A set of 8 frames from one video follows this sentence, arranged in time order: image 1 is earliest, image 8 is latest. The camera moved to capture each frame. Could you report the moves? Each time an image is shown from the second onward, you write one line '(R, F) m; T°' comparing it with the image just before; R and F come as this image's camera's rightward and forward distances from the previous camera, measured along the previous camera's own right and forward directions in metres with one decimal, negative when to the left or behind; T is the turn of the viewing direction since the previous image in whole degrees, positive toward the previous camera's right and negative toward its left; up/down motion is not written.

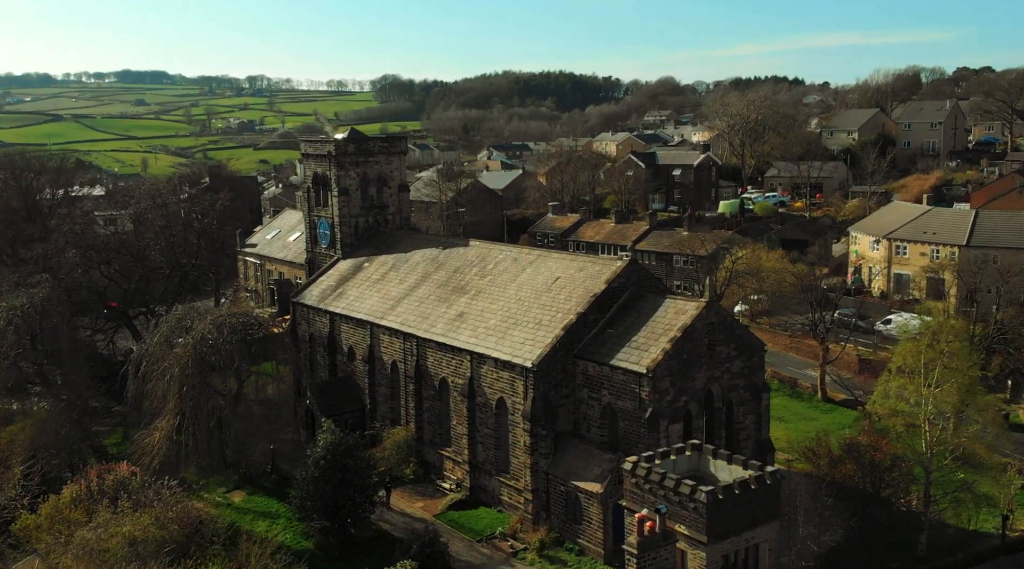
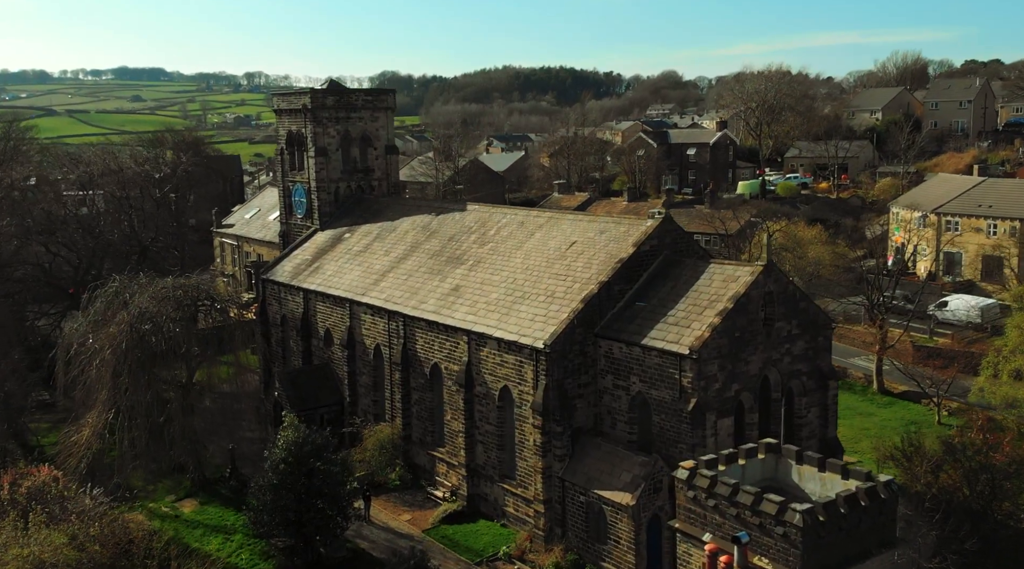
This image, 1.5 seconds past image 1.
(-0.2, +7.0) m; 0°
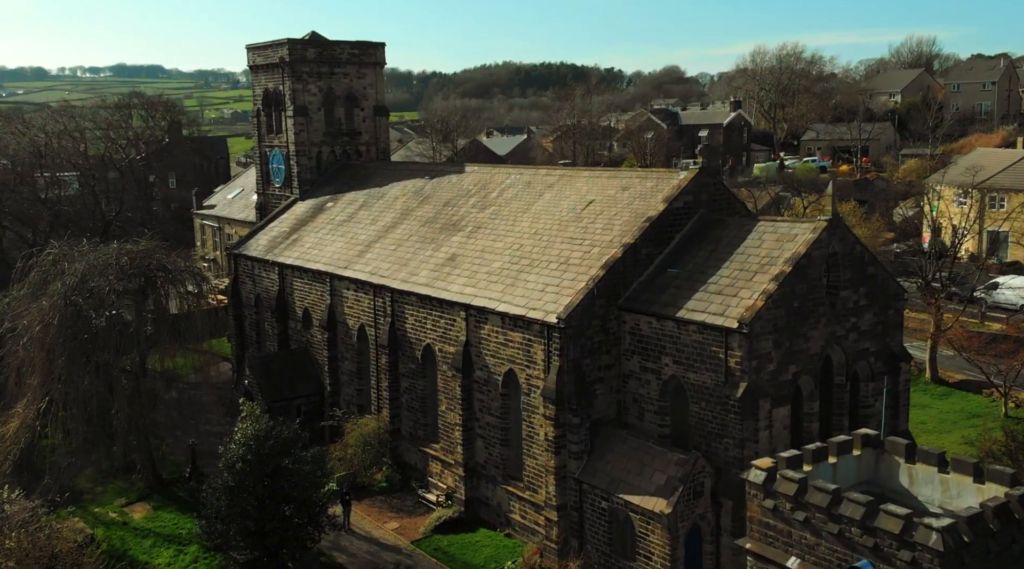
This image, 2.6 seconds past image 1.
(-0.2, +5.0) m; 0°
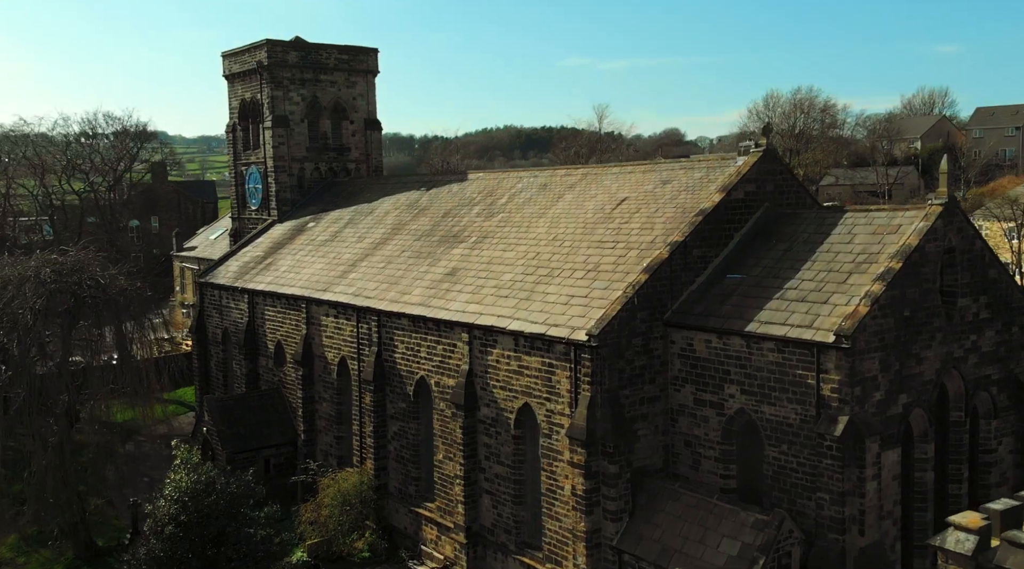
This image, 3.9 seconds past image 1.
(-0.3, +5.4) m; 0°
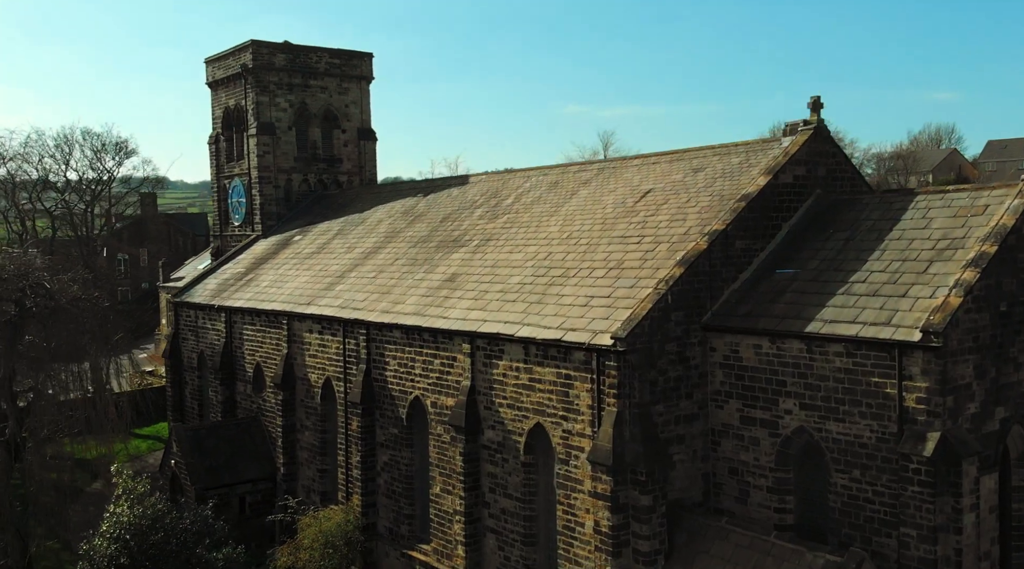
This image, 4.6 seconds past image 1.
(-0.2, +3.0) m; 0°
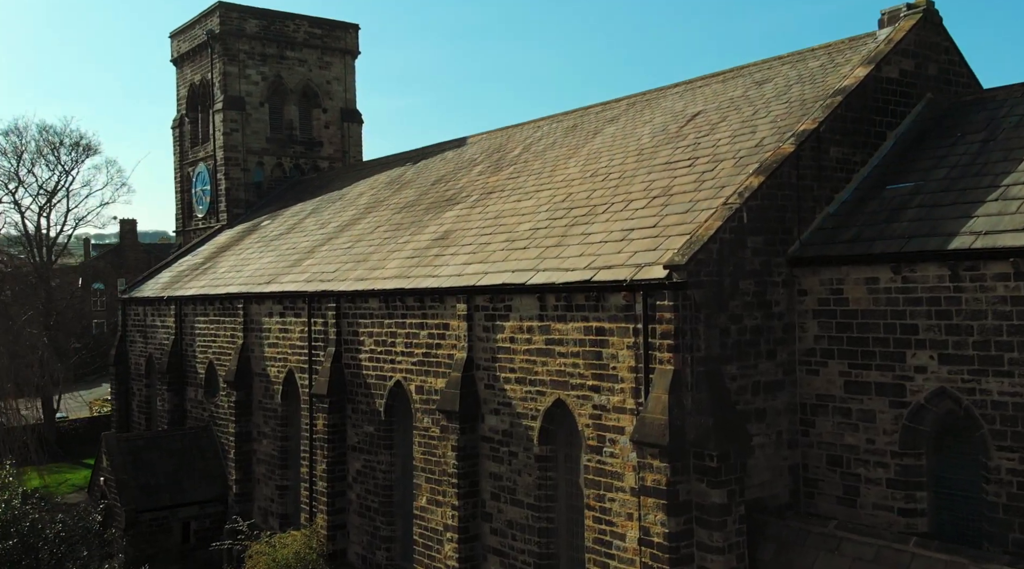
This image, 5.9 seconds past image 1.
(-0.2, +4.4) m; 0°
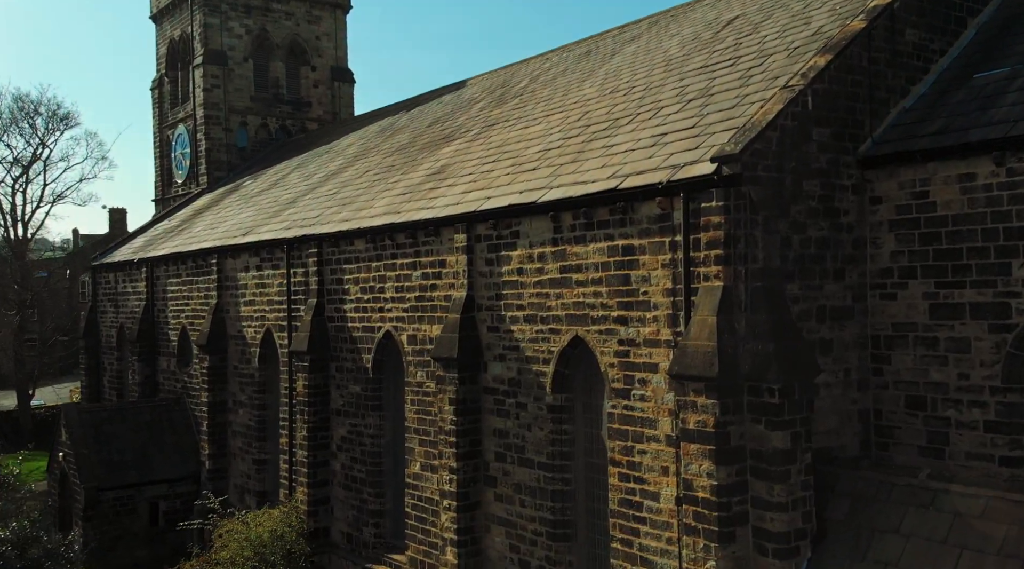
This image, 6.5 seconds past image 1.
(-0.1, +2.0) m; 0°
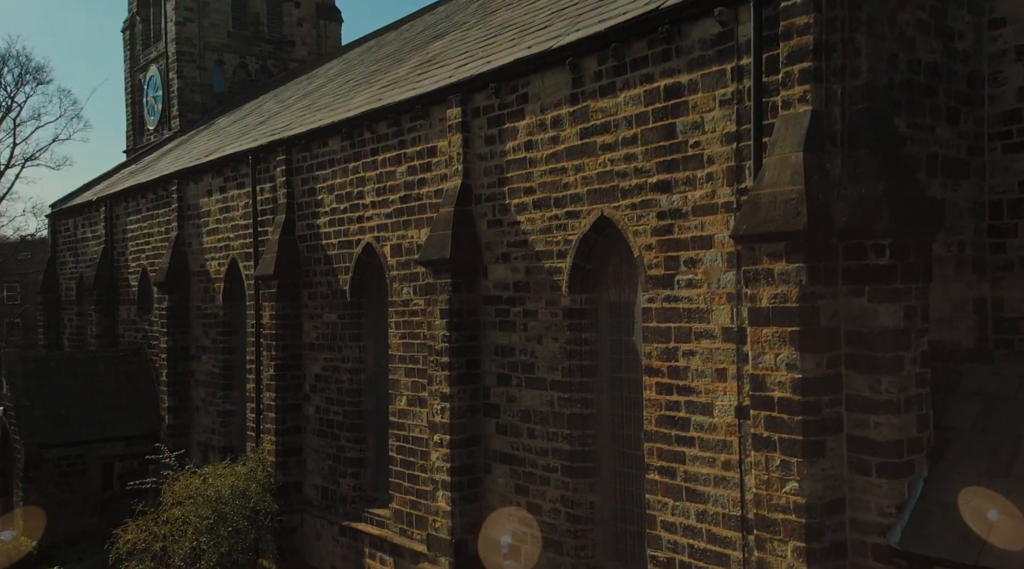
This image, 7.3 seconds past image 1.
(-0.1, +2.2) m; 0°
